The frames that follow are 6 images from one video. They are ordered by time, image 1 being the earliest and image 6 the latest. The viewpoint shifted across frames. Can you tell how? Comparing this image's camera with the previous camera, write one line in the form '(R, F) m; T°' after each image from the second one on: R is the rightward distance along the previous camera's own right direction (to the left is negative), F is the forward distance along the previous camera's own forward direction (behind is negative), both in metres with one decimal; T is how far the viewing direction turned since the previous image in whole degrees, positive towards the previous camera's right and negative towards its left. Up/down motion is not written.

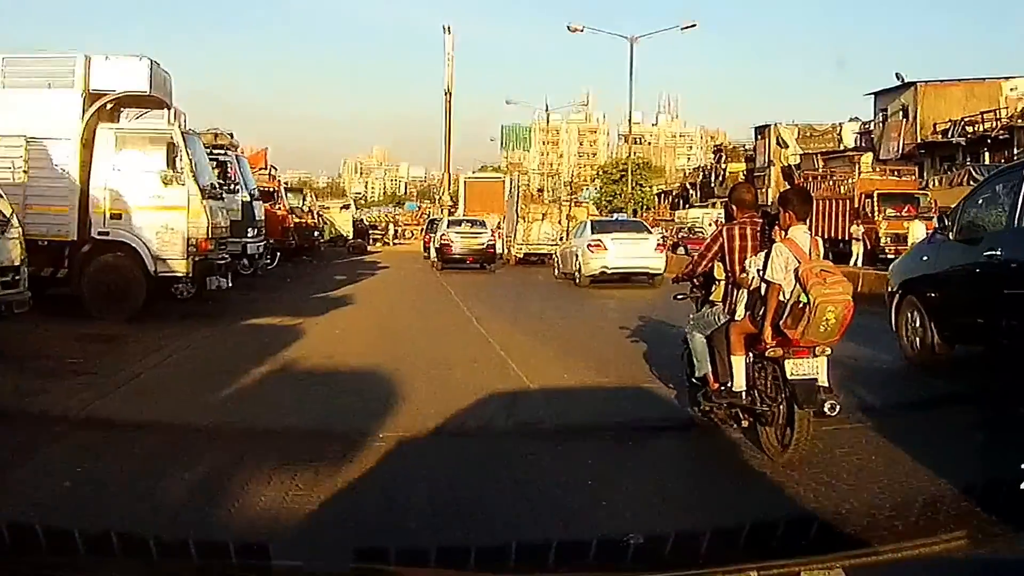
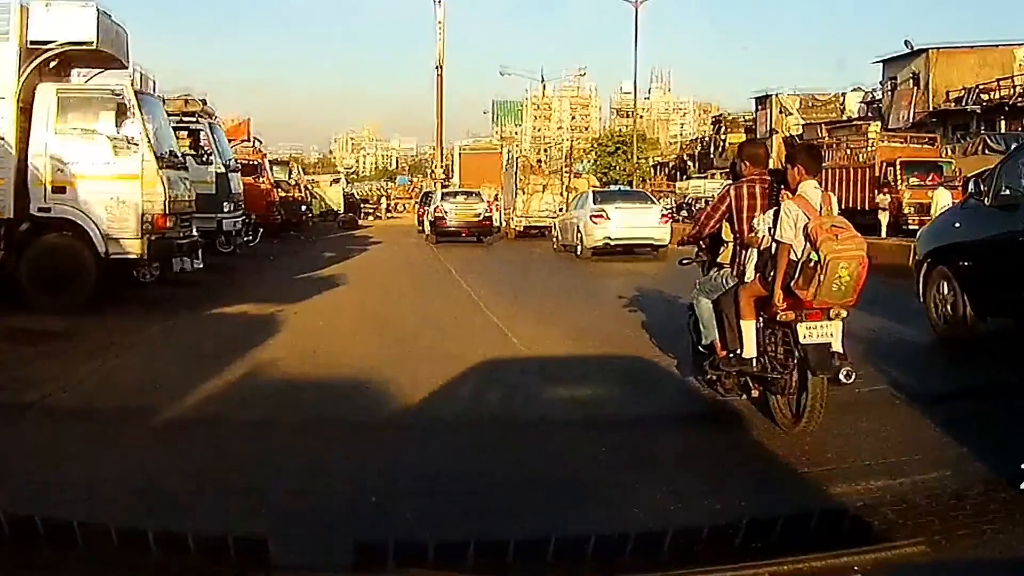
(0.0, +0.2) m; 0°
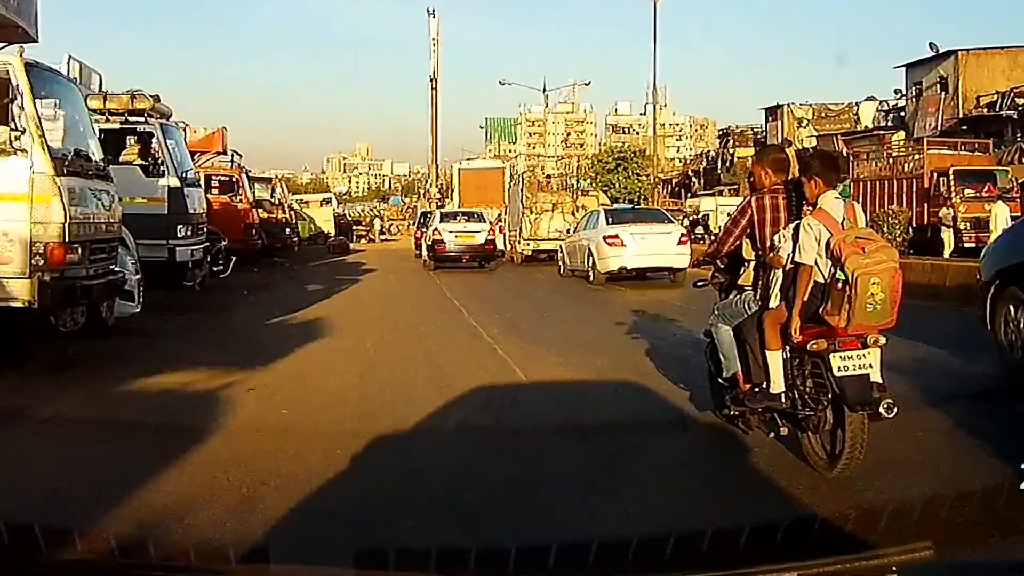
(0.0, +0.4) m; 0°
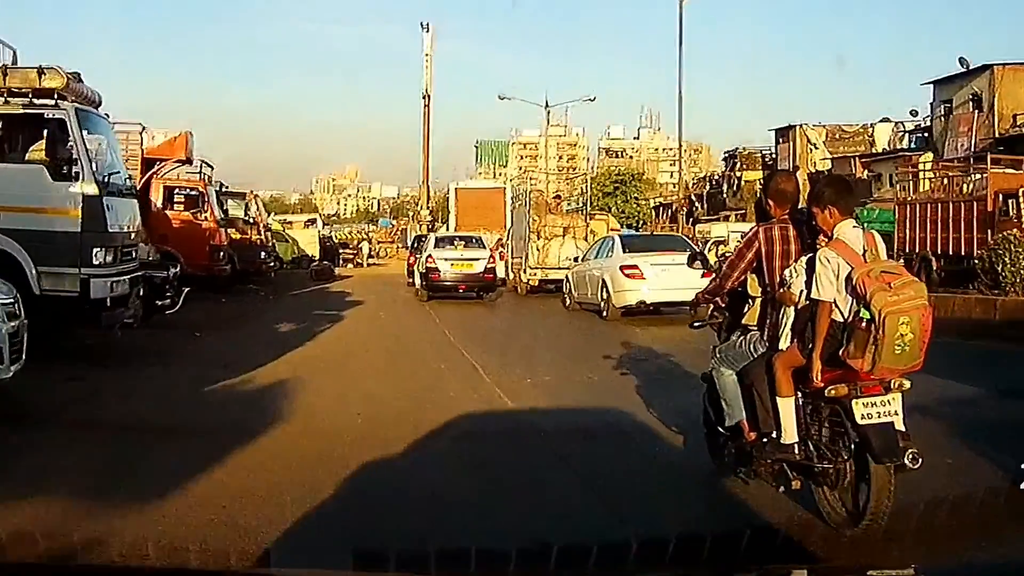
(-0.1, +0.5) m; +1°
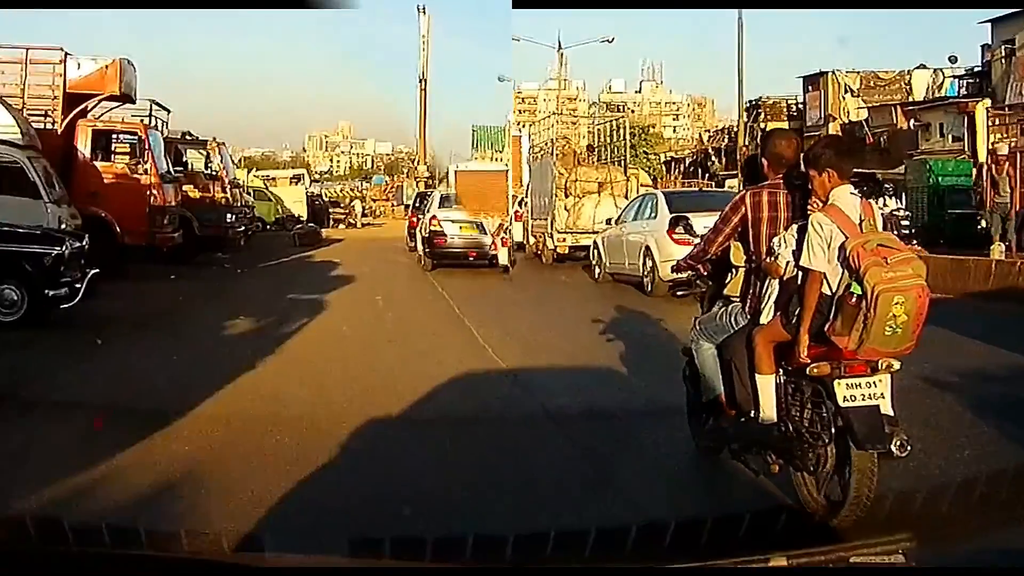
(+0.2, +0.3) m; 0°
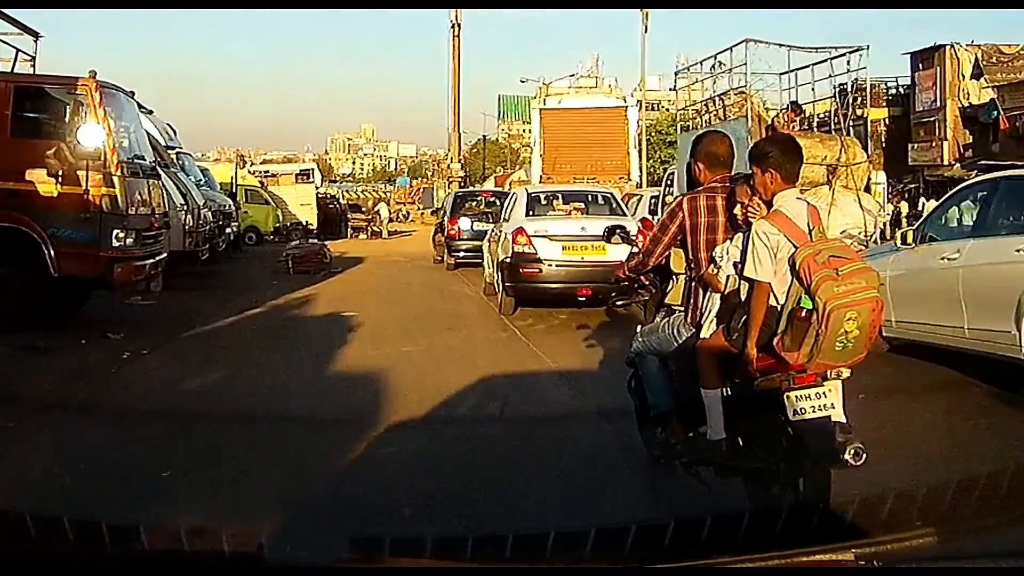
(+0.5, +0.2) m; -3°
